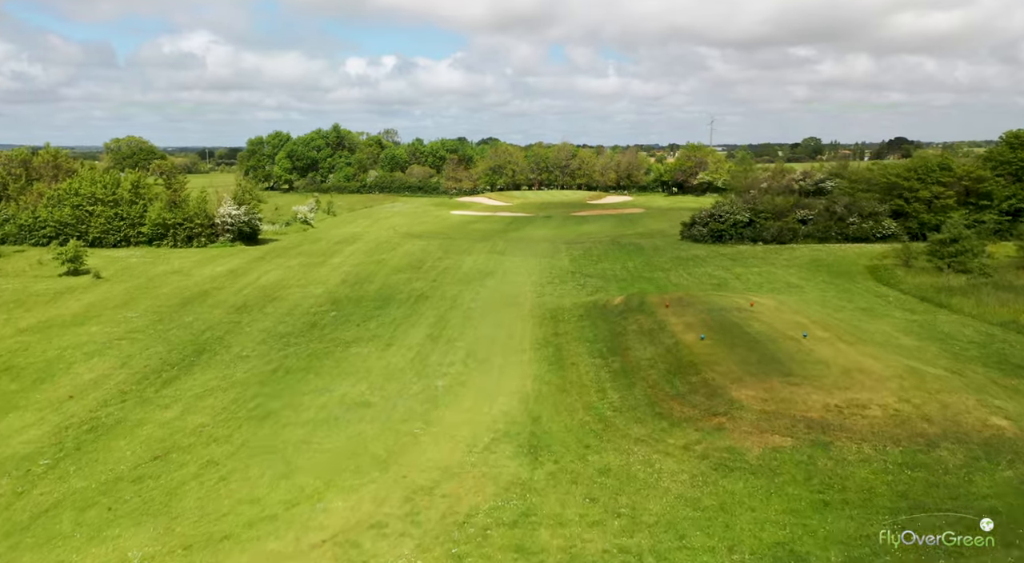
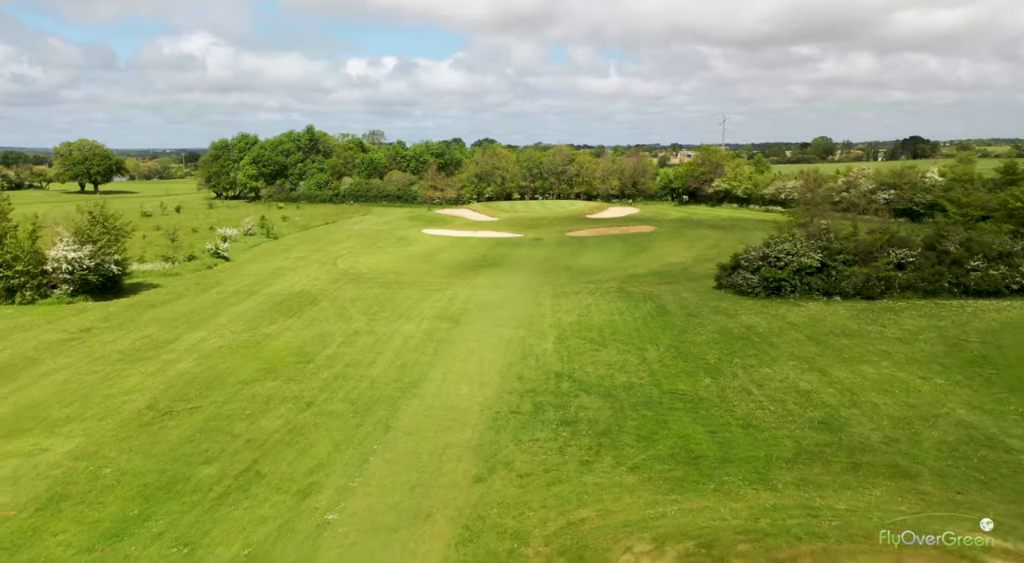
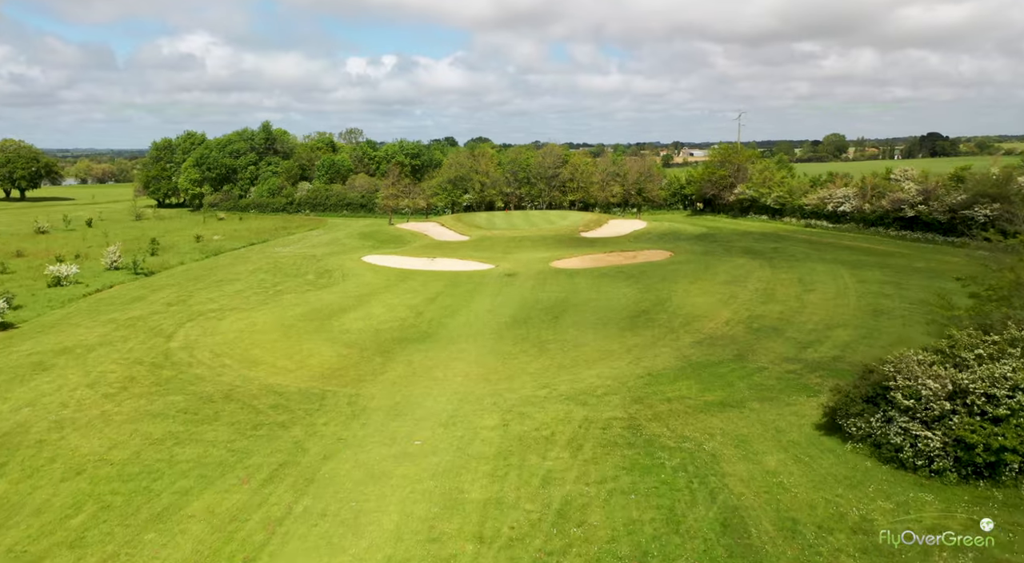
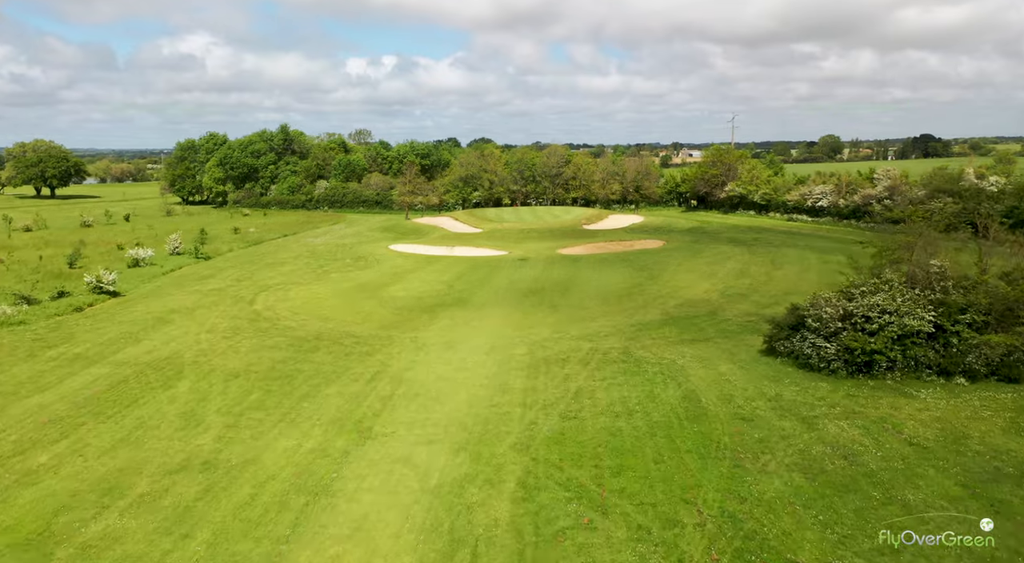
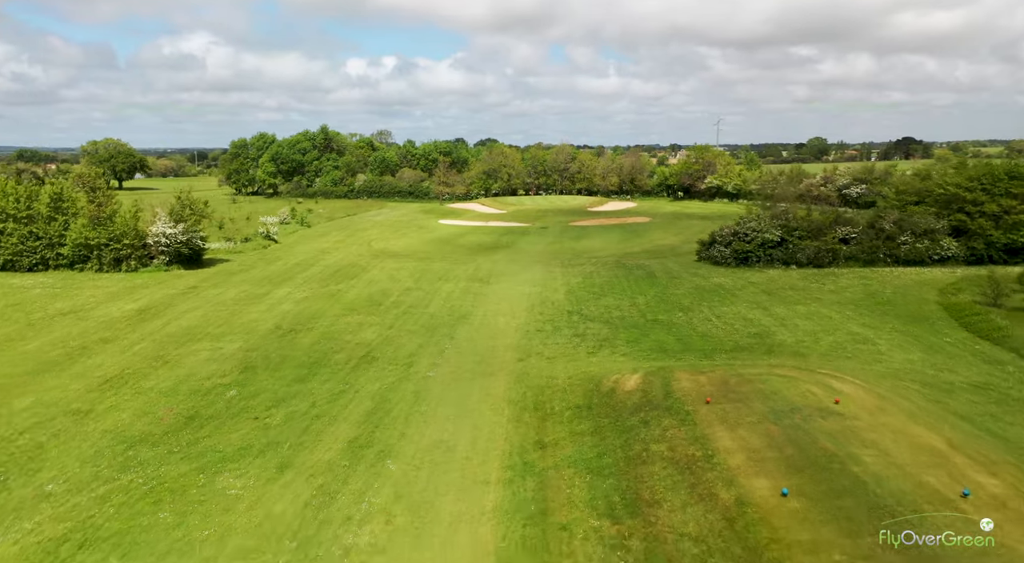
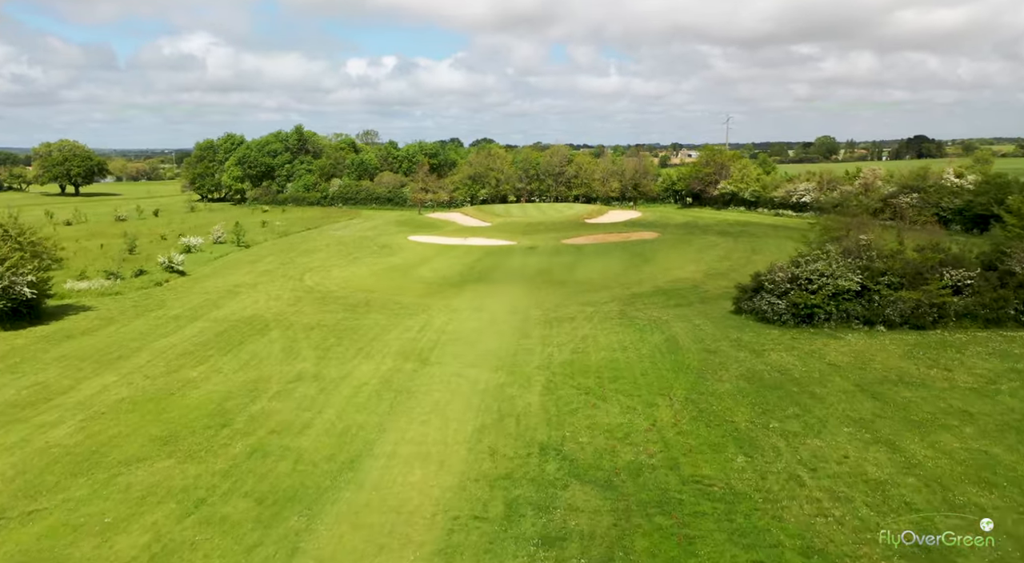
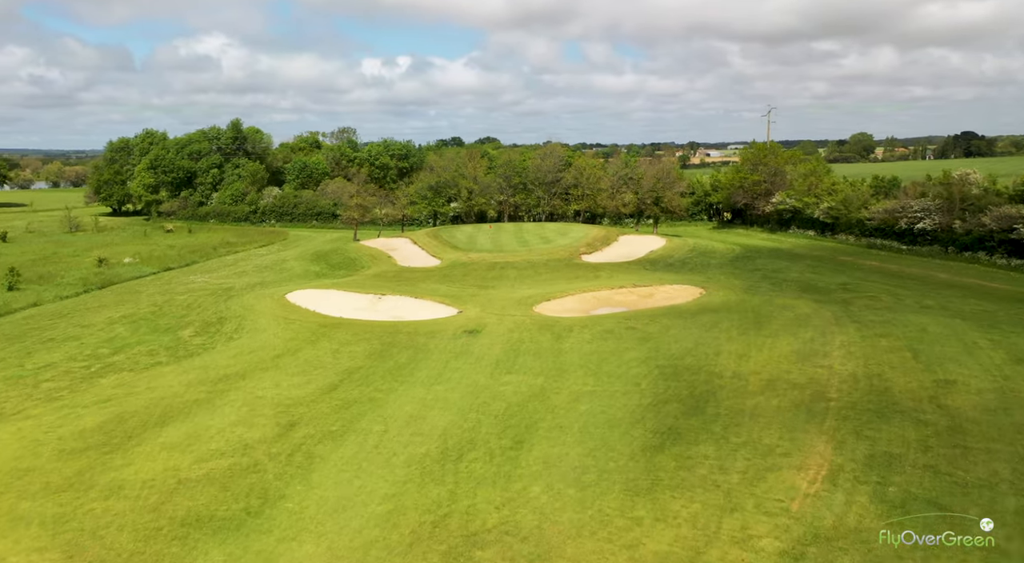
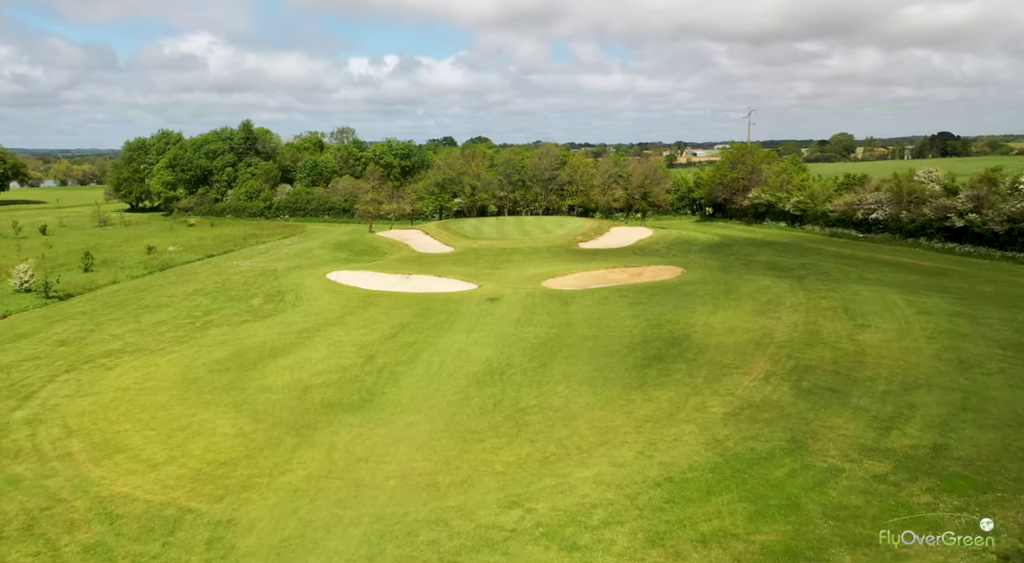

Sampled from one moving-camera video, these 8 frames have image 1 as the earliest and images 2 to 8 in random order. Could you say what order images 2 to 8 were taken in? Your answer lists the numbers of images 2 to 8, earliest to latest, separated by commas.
5, 2, 6, 4, 3, 8, 7
